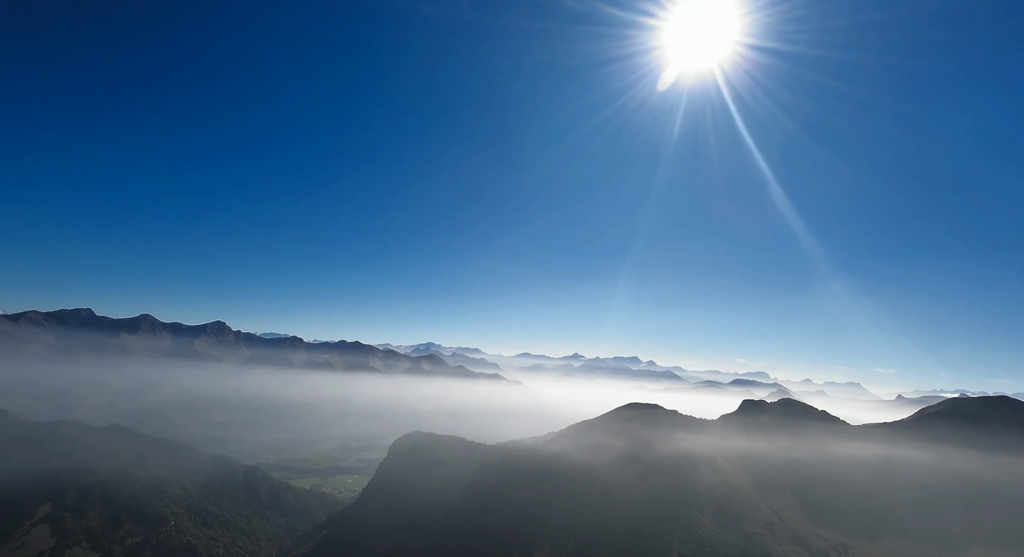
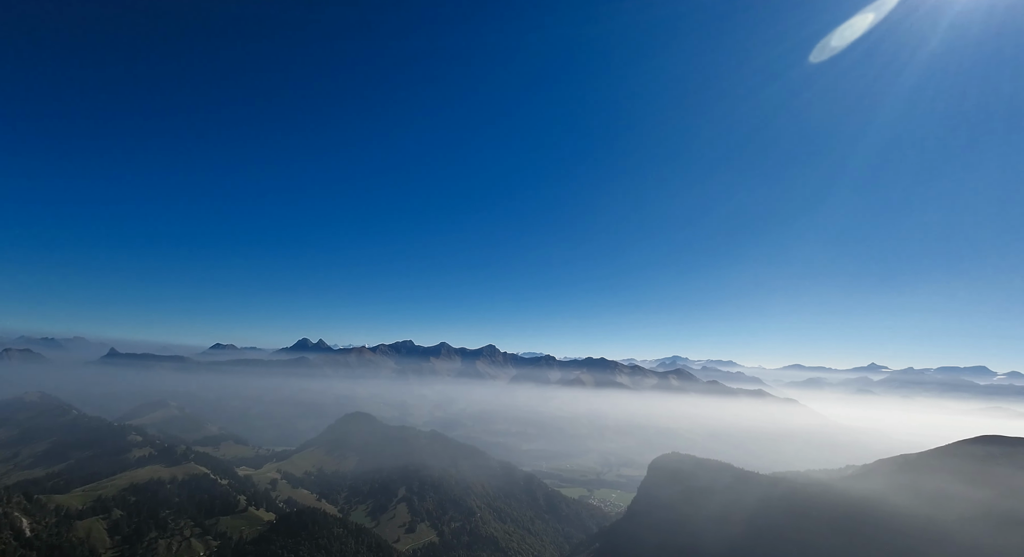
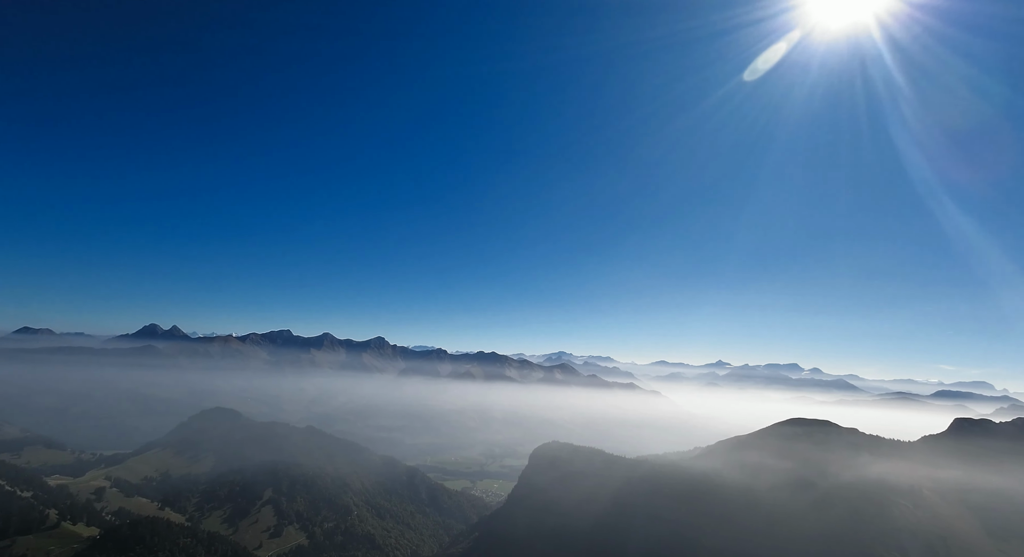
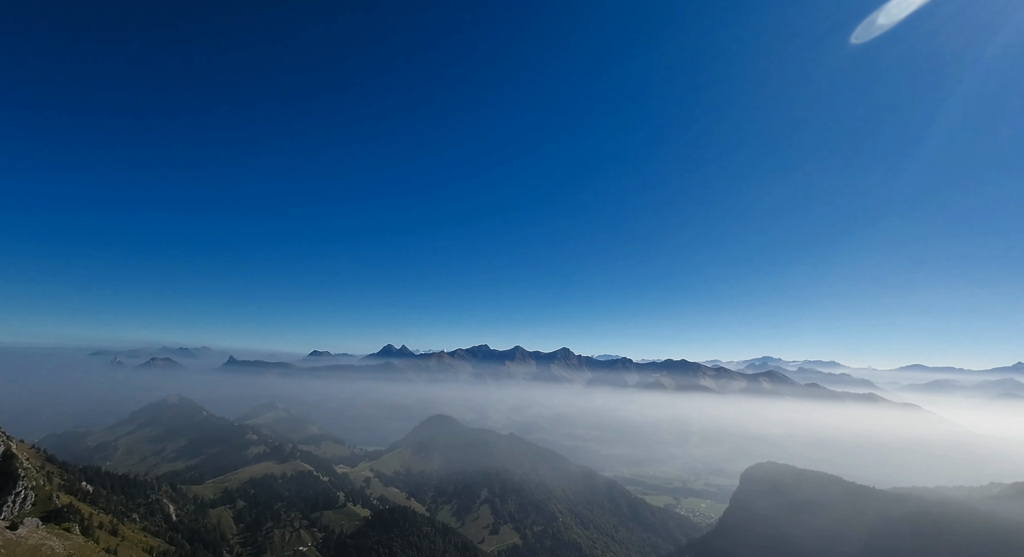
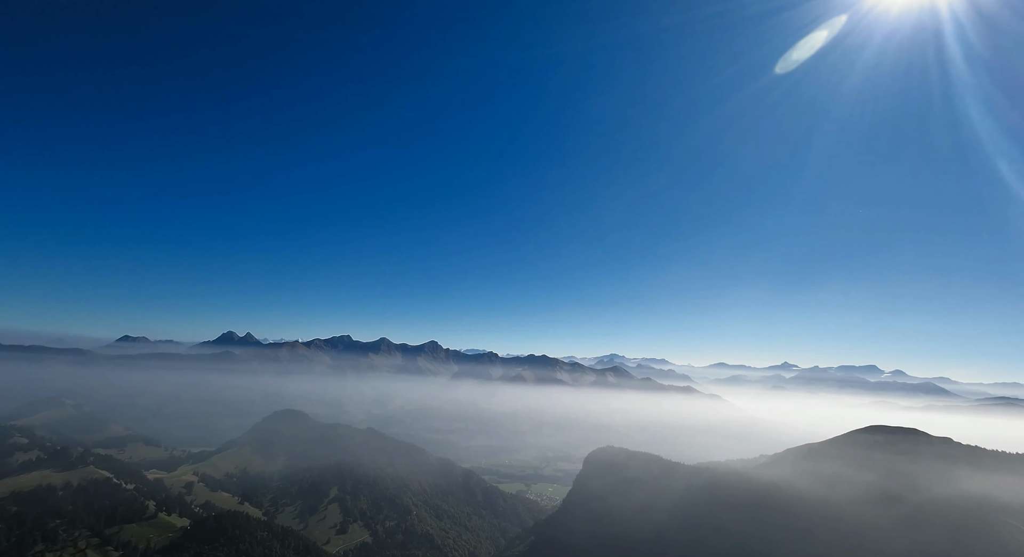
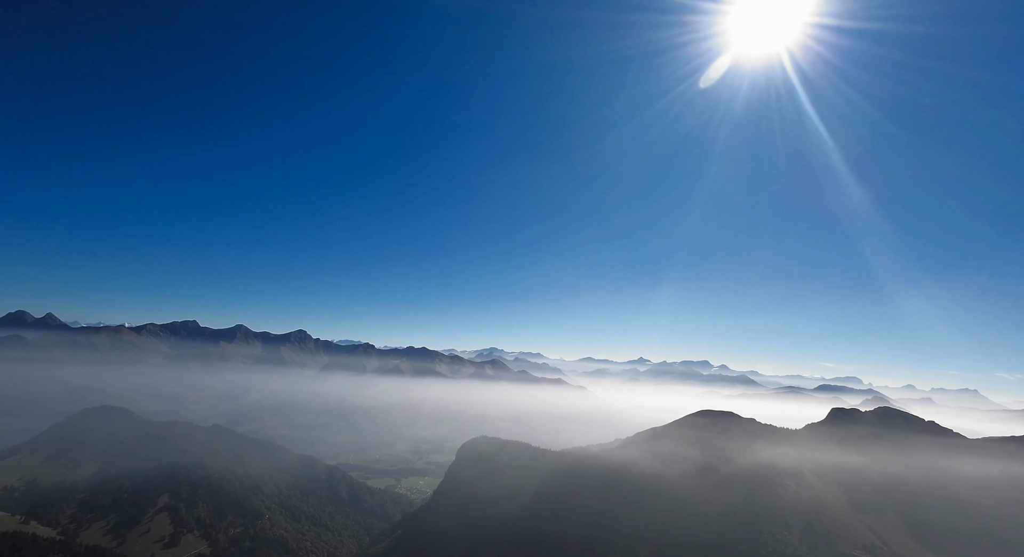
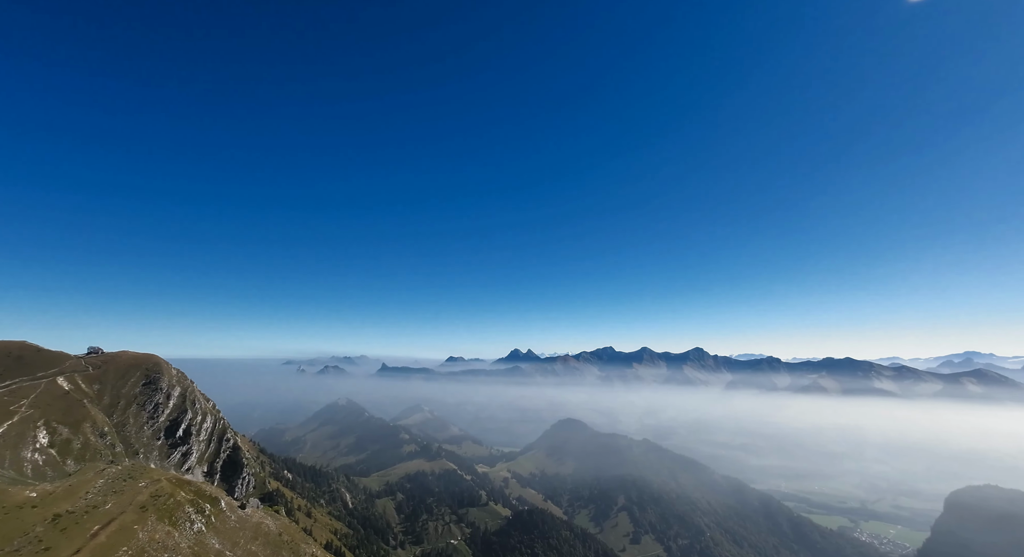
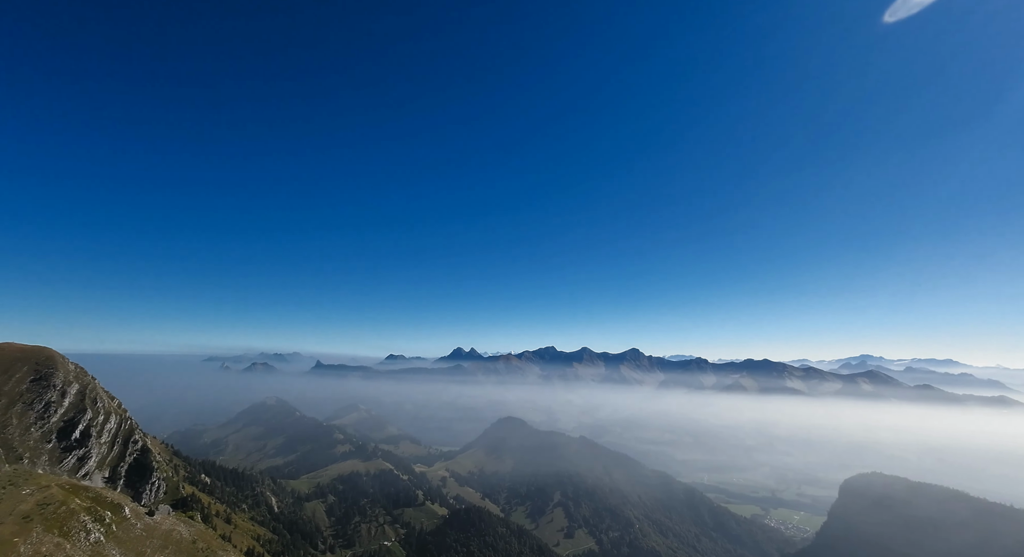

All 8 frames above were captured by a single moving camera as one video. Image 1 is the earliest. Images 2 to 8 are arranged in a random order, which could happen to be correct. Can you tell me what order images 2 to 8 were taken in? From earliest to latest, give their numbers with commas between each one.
6, 3, 5, 2, 4, 8, 7
